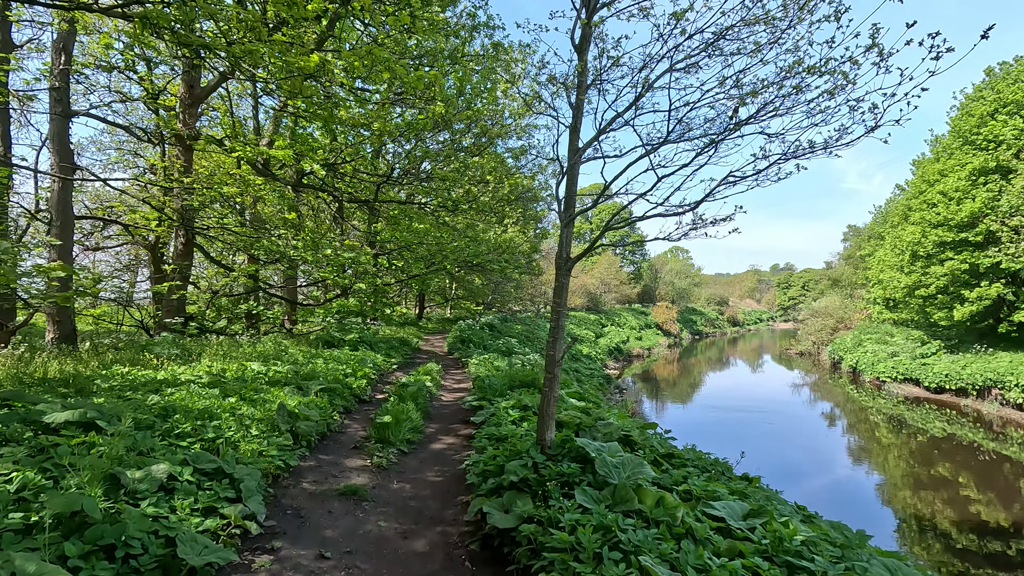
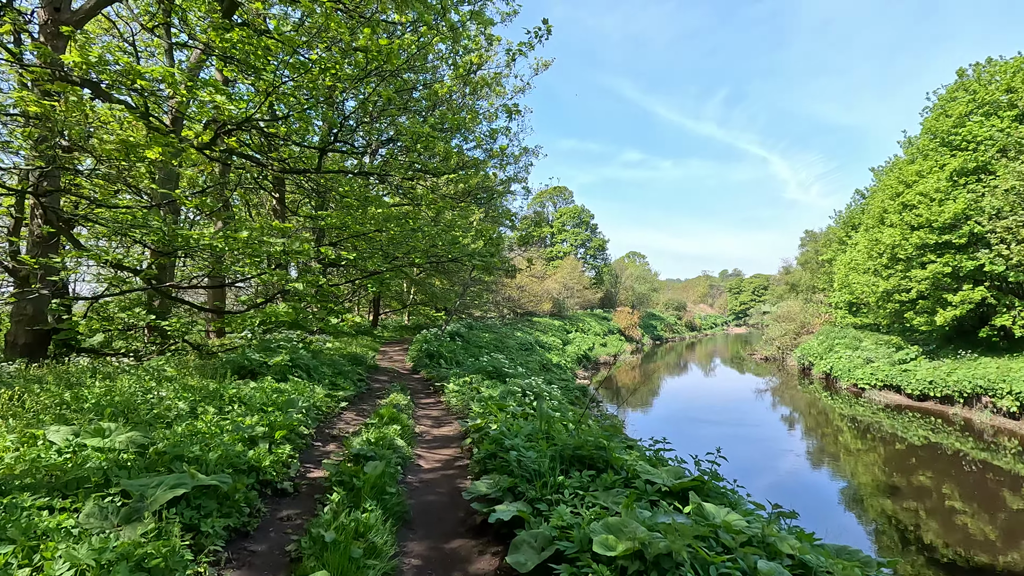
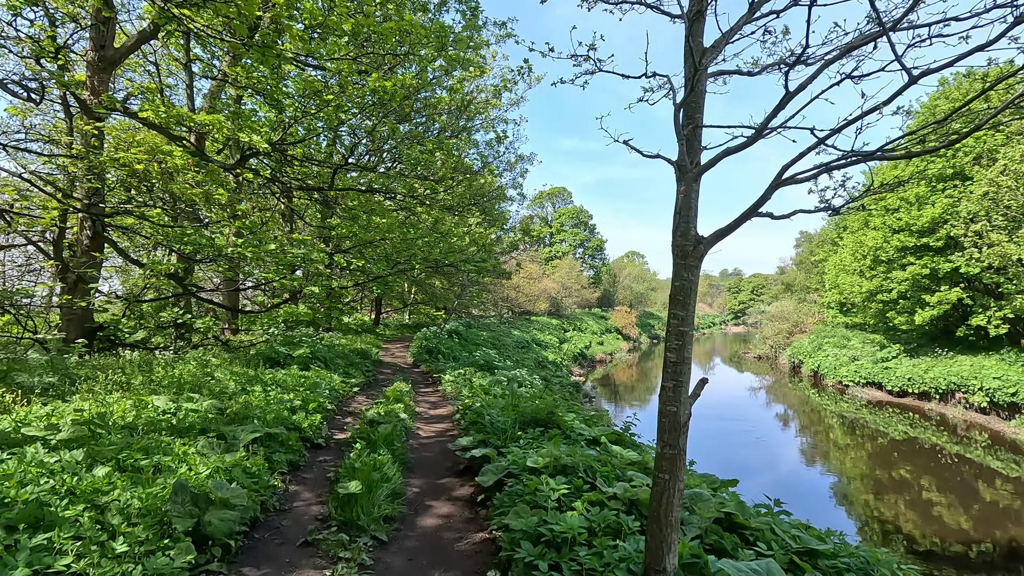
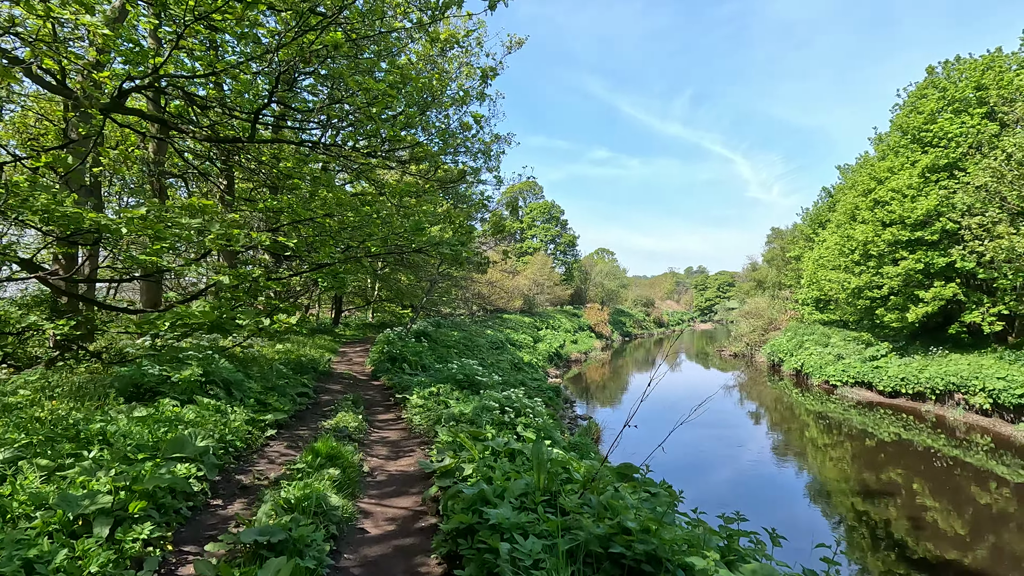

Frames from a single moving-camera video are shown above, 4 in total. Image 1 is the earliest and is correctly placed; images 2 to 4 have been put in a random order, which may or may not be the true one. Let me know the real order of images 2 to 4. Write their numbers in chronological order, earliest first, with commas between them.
3, 2, 4
